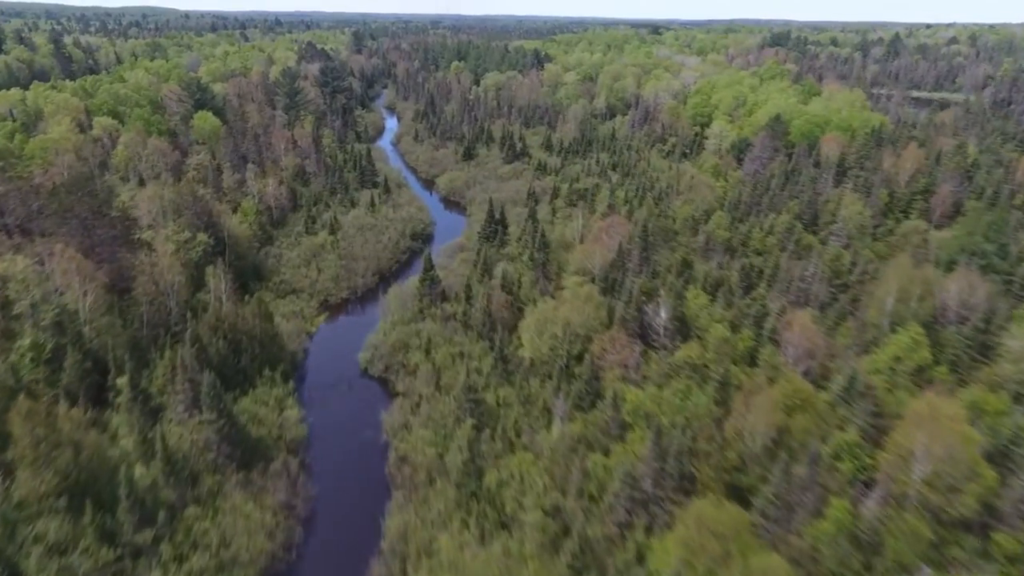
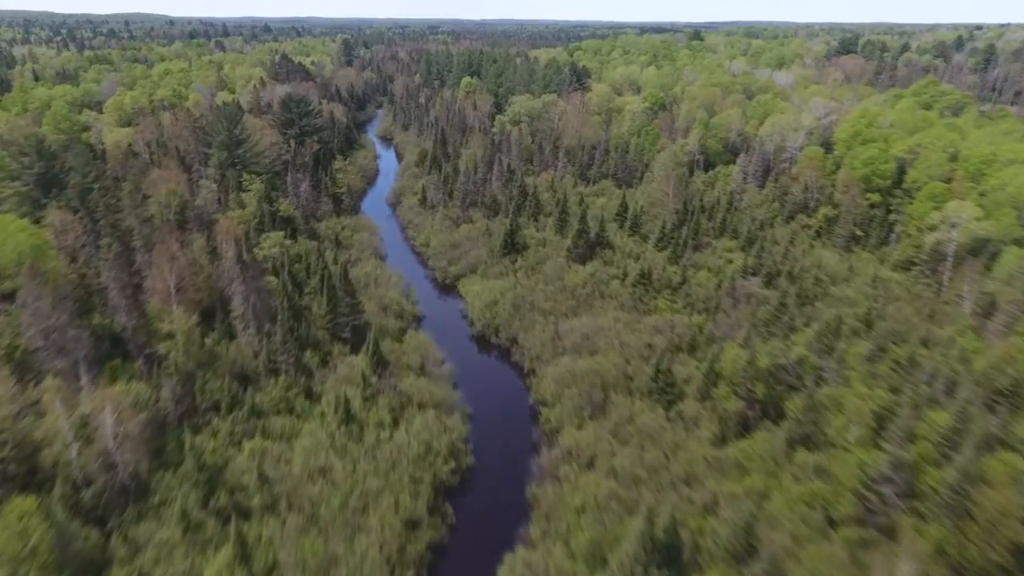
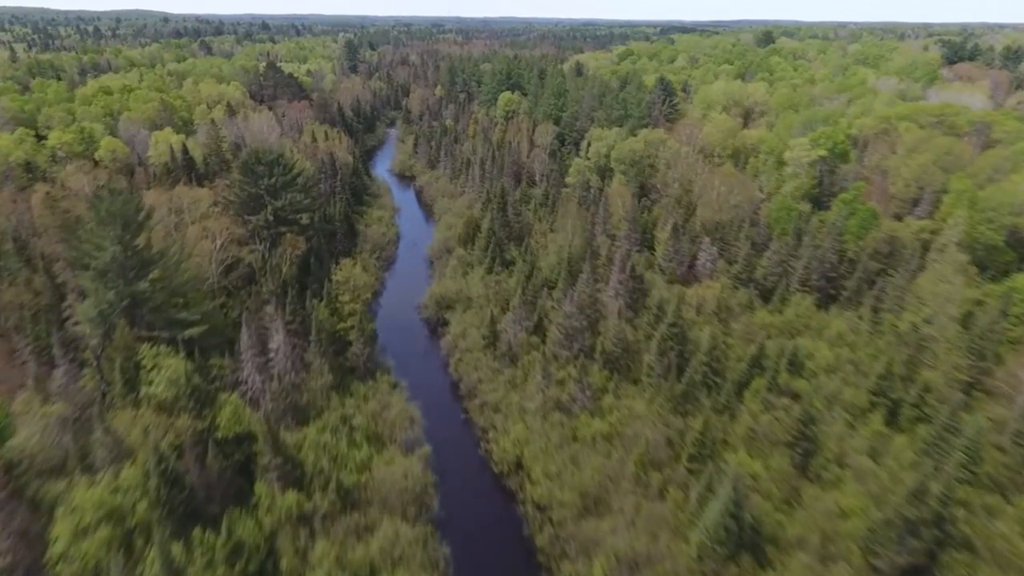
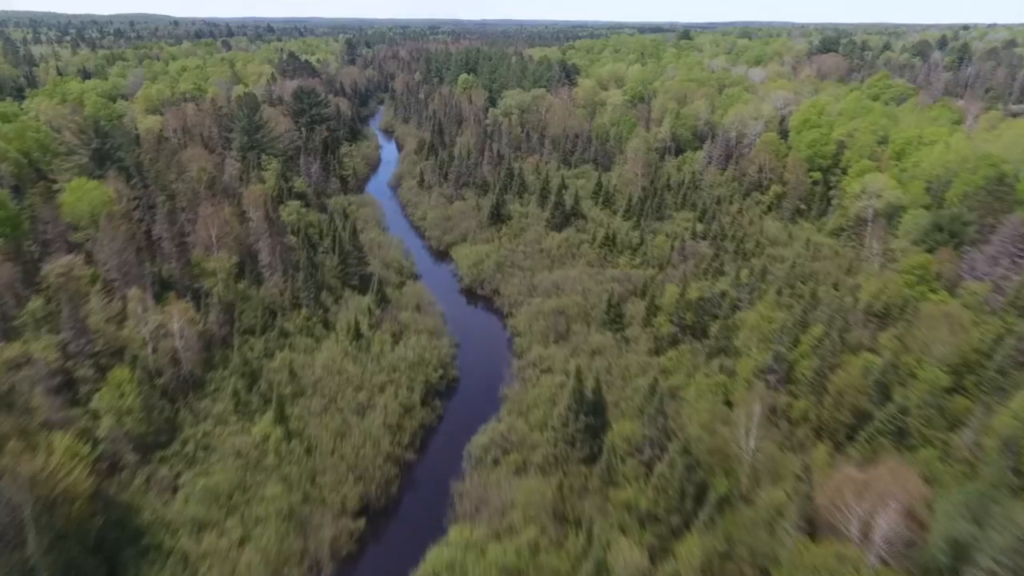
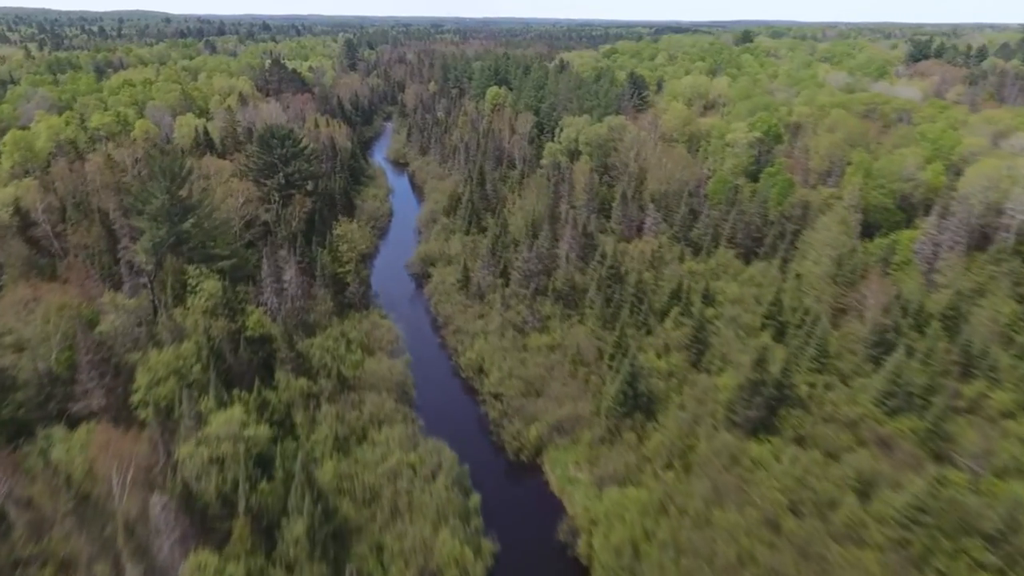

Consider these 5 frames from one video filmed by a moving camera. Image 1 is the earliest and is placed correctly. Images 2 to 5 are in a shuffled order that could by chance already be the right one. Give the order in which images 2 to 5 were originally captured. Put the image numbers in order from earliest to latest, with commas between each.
4, 2, 5, 3
